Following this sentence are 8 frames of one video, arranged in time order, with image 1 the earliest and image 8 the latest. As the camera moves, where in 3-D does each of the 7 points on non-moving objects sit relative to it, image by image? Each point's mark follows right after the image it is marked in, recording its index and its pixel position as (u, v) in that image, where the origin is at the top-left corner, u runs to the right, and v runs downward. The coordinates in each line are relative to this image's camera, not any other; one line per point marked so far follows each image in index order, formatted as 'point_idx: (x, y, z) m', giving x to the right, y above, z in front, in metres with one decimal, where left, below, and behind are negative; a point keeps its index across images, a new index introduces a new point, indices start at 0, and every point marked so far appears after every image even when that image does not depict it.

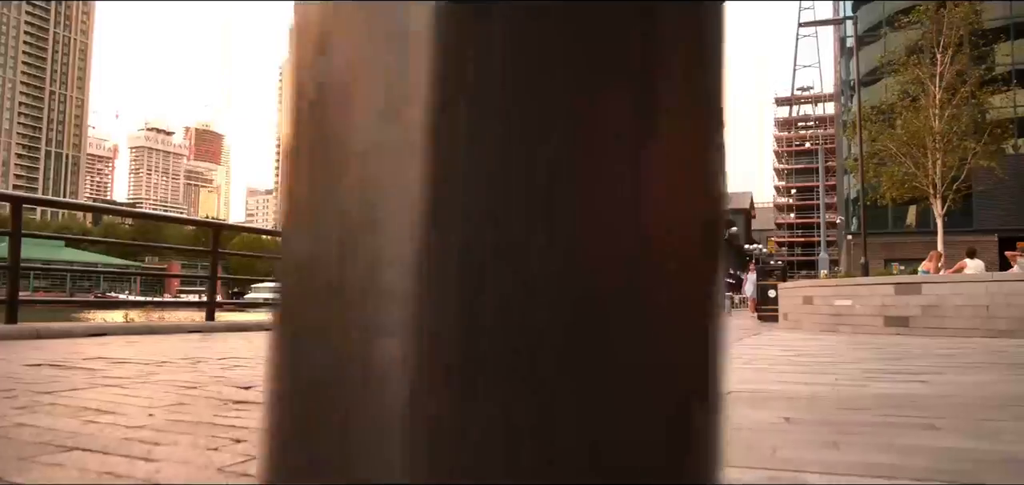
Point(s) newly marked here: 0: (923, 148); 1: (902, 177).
0: (+8.3, +1.8, +15.5) m
1: (+8.1, +1.2, +15.8) m
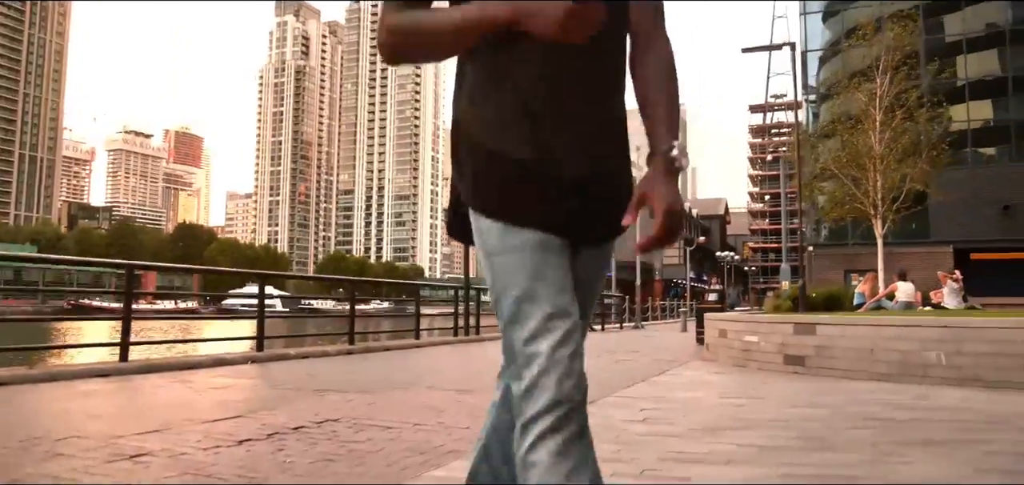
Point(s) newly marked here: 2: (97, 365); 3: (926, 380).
0: (+7.3, +1.5, +15.7) m
1: (+7.1, +0.8, +16.0) m
2: (-3.4, -1.0, +6.0) m
3: (+2.8, -0.9, +5.0) m
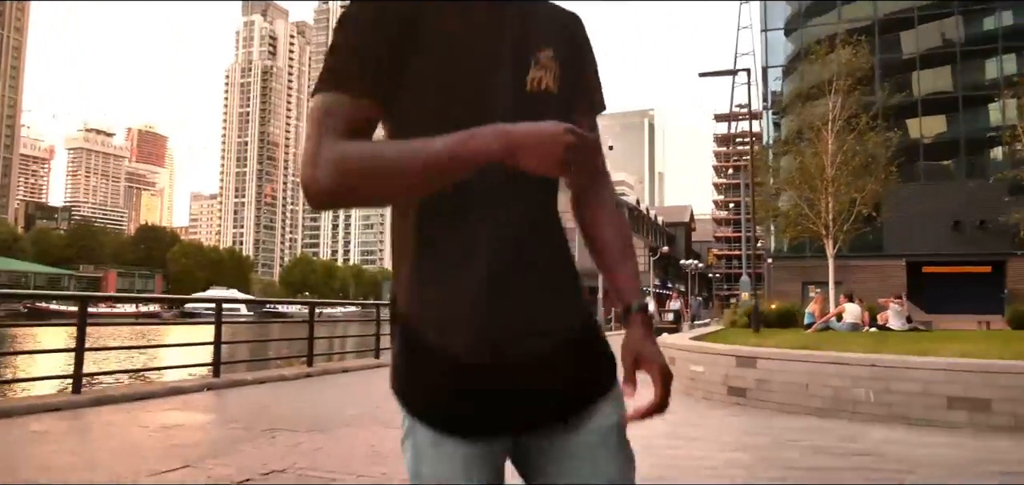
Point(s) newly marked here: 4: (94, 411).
0: (+6.5, +1.1, +16.2) m
1: (+6.3, +0.5, +16.5) m
2: (-3.8, -1.3, +6.0) m
3: (+2.4, -1.2, +5.3) m
4: (-3.4, -1.4, +6.0) m
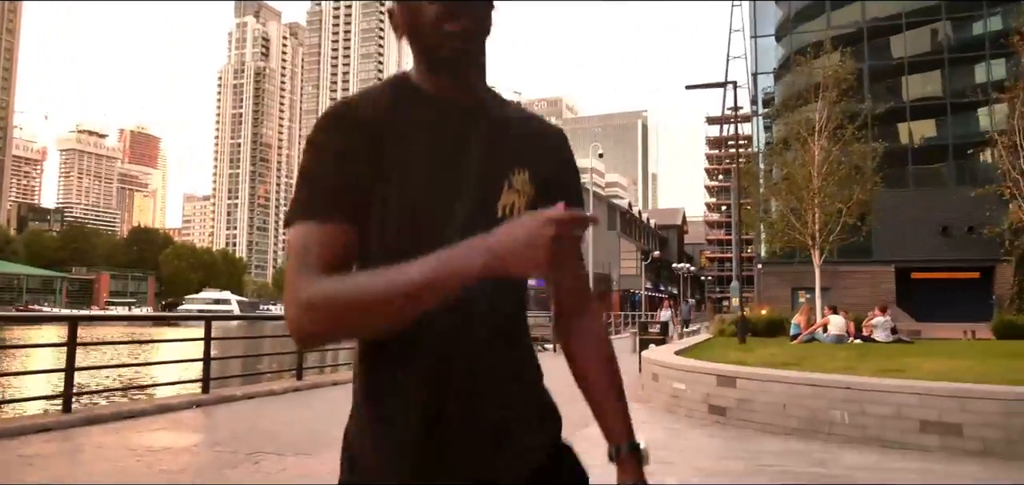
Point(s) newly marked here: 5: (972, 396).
0: (+6.3, +0.9, +16.3) m
1: (+6.1, +0.3, +16.6) m
2: (-3.9, -1.5, +6.1) m
3: (+2.3, -1.4, +5.4) m
4: (-3.5, -1.5, +6.1) m
5: (+3.0, -1.0, +4.9) m
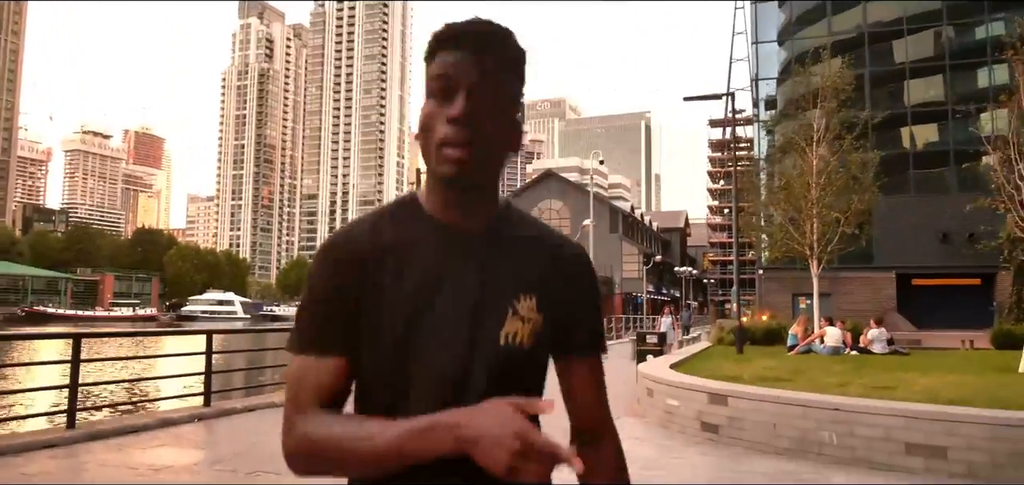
0: (+6.3, +0.7, +16.4) m
1: (+6.1, +0.1, +16.7) m
2: (-3.9, -1.6, +6.2) m
3: (+2.3, -1.6, +5.5) m
4: (-3.6, -1.7, +6.2) m
5: (+3.0, -1.2, +5.0) m
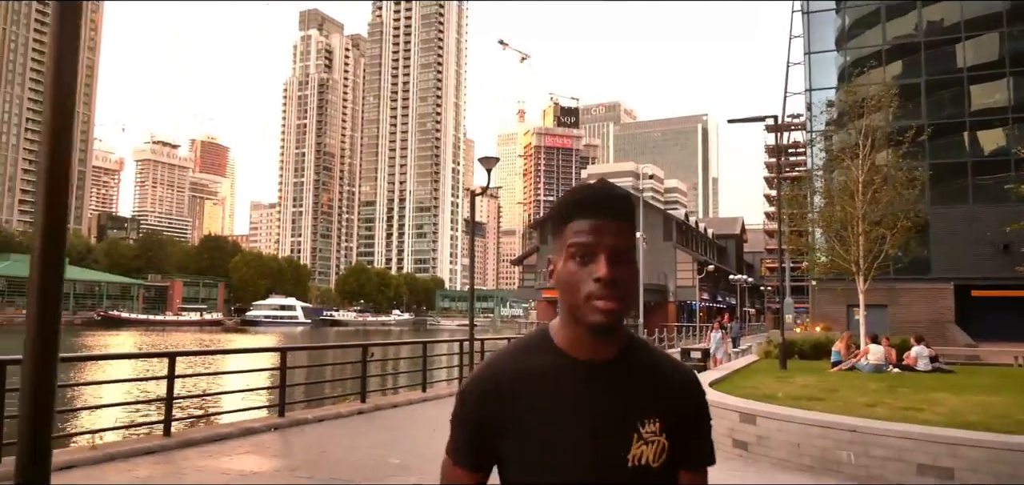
0: (+7.5, +0.4, +16.6) m
1: (+7.2, -0.3, +16.9) m
2: (-3.5, -1.9, +7.1) m
3: (+2.6, -1.9, +5.9) m
4: (-3.1, -2.0, +7.1) m
5: (+3.3, -1.5, +5.4) m
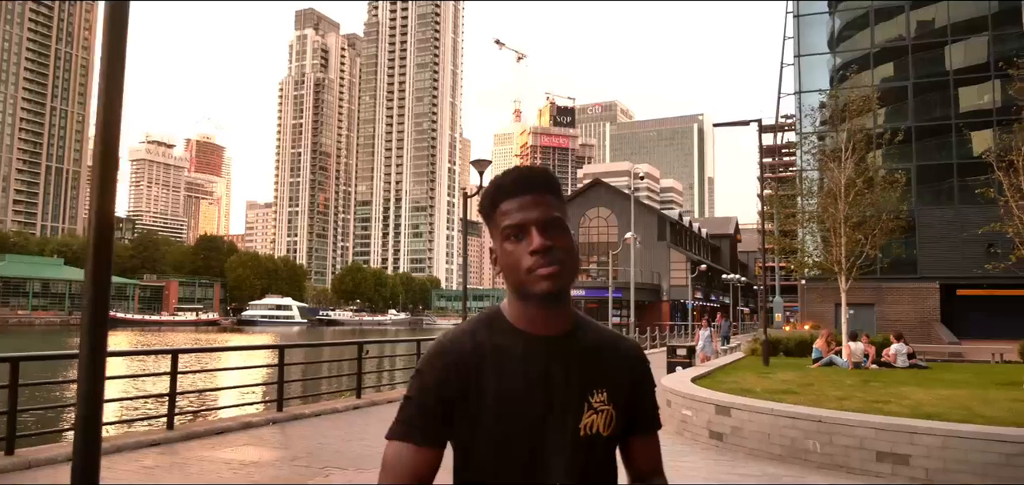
0: (+7.3, +0.4, +17.0) m
1: (+7.1, -0.3, +17.3) m
2: (-3.6, -1.9, +7.5) m
3: (+2.5, -1.9, +6.3) m
4: (-3.3, -2.0, +7.4) m
5: (+3.2, -1.5, +5.8) m
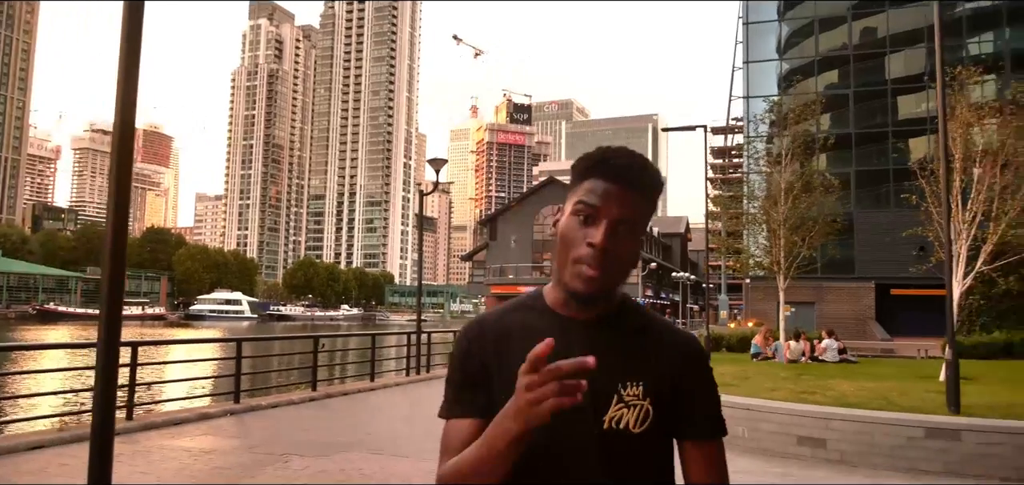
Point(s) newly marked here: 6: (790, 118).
0: (+6.2, +0.4, +17.8) m
1: (+6.0, -0.3, +18.0) m
2: (-4.1, -1.9, +7.6) m
3: (+2.0, -1.9, +6.9) m
4: (-3.8, -2.0, +7.6) m
5: (+2.8, -1.5, +6.4) m
6: (+7.0, +3.1, +18.8) m
